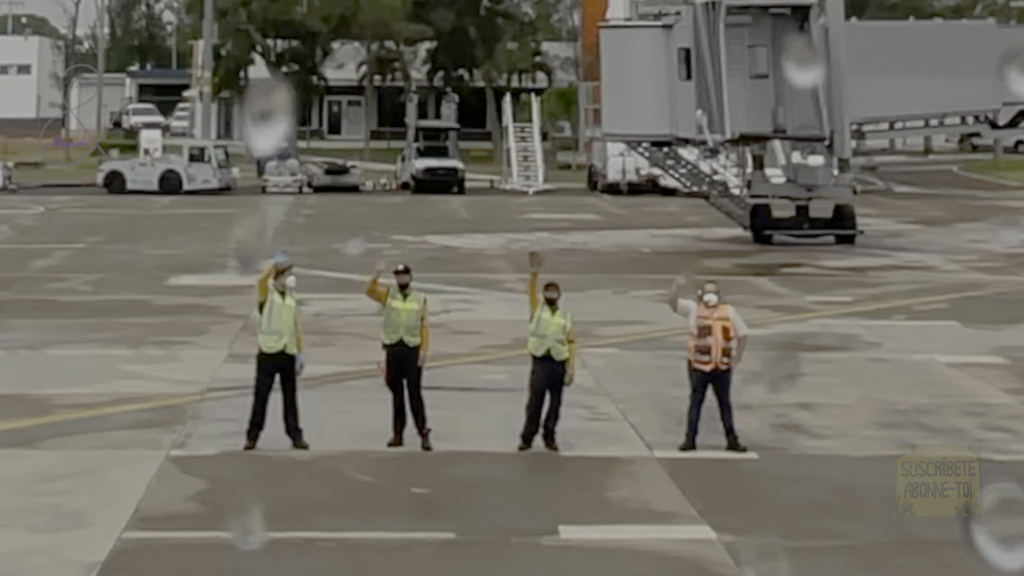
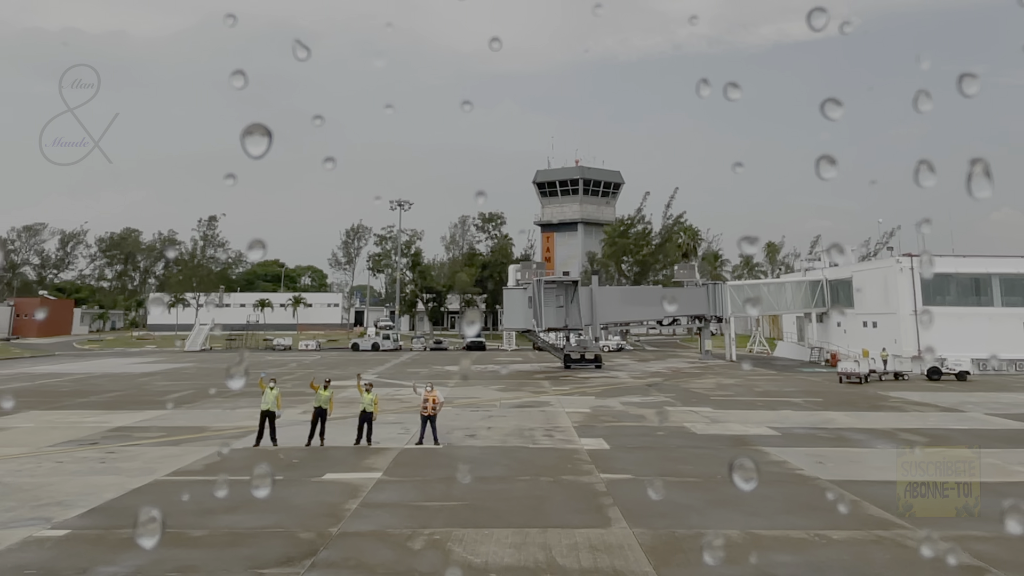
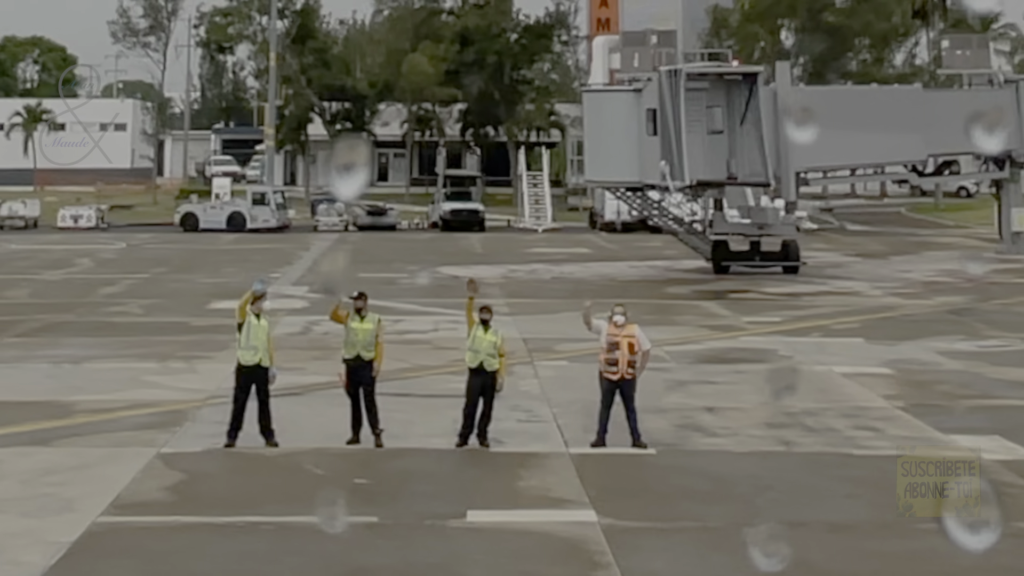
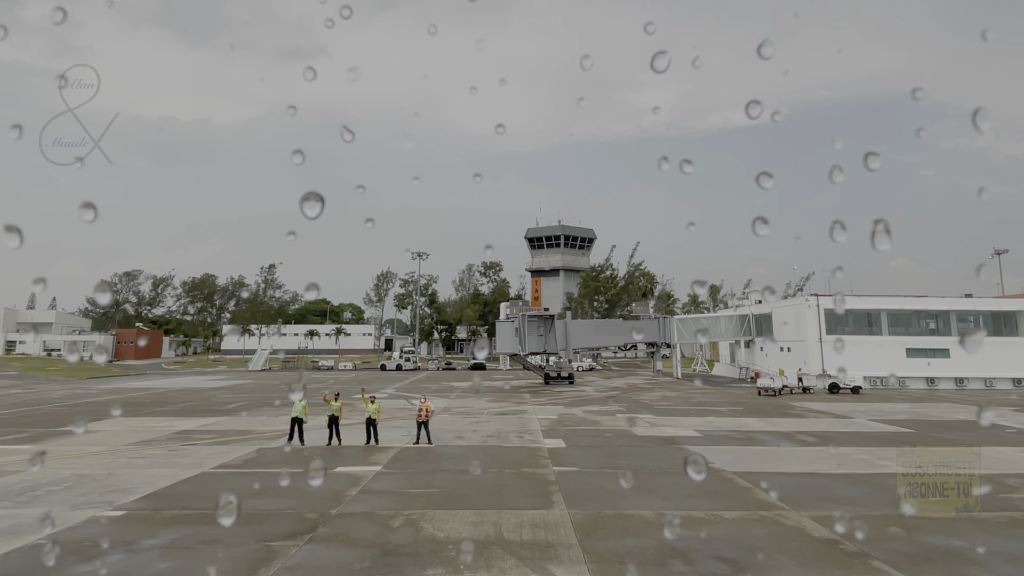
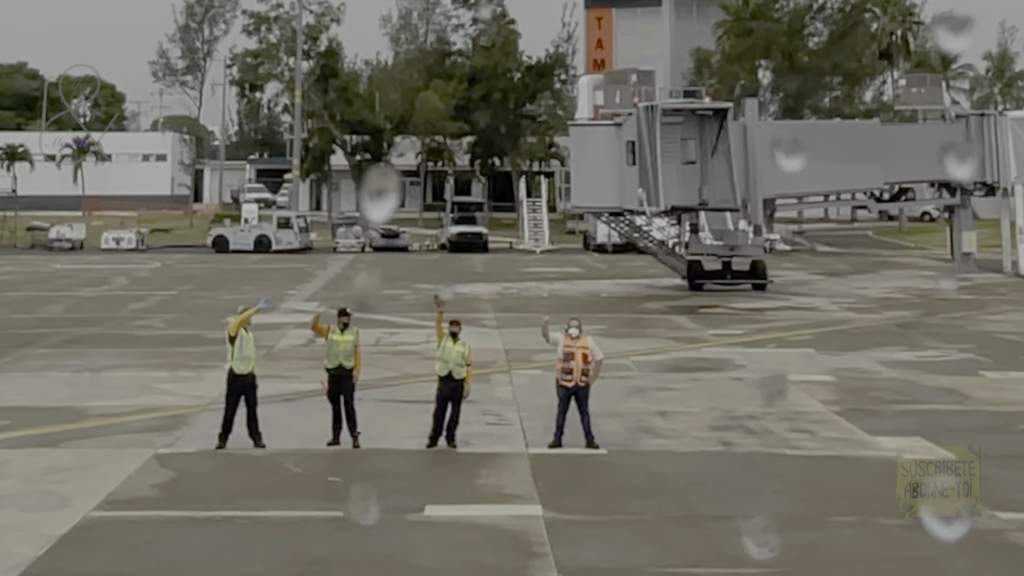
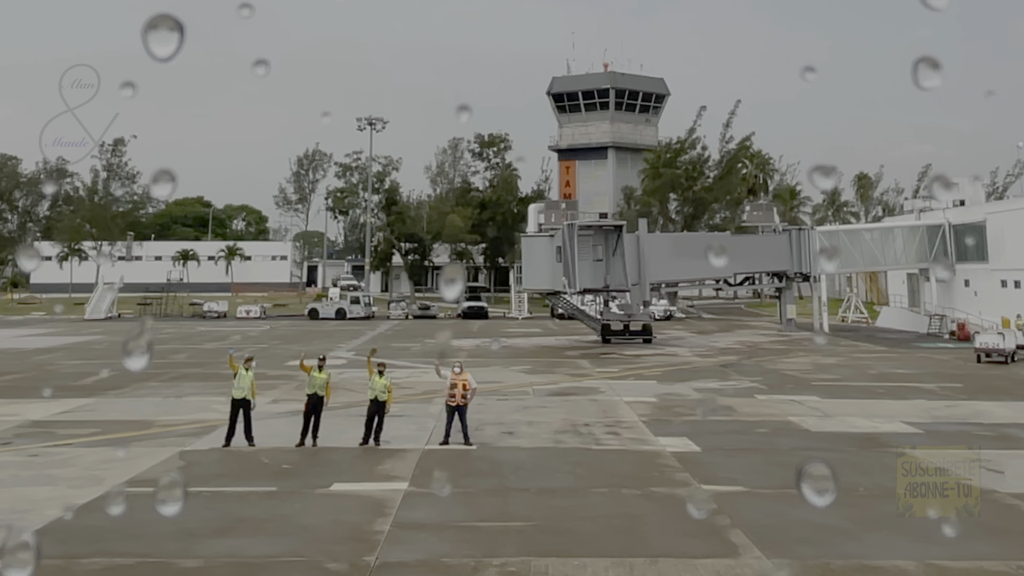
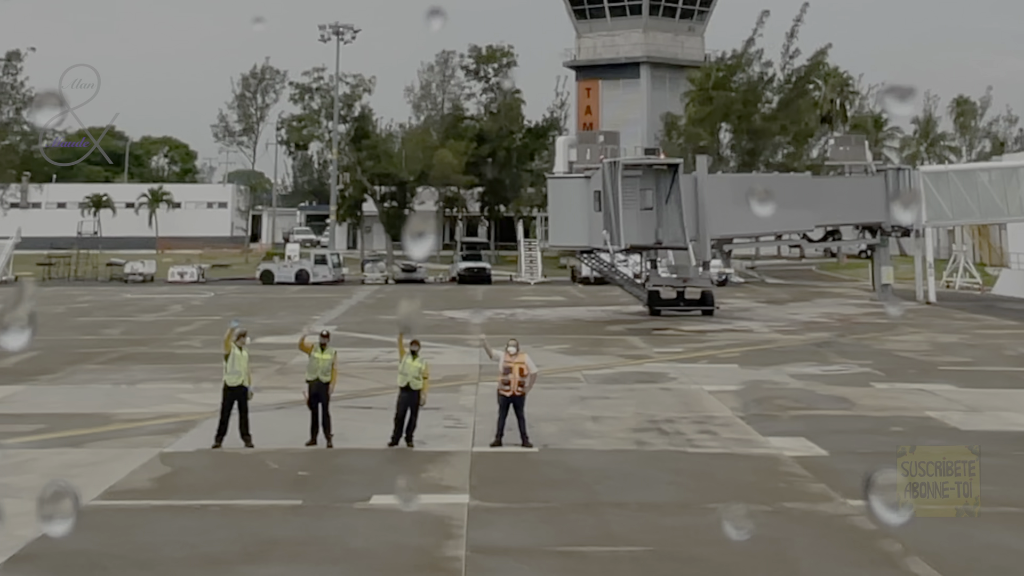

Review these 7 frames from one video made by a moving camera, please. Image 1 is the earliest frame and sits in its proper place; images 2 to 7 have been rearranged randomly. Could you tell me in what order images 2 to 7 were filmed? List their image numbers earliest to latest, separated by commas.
3, 5, 7, 6, 2, 4
